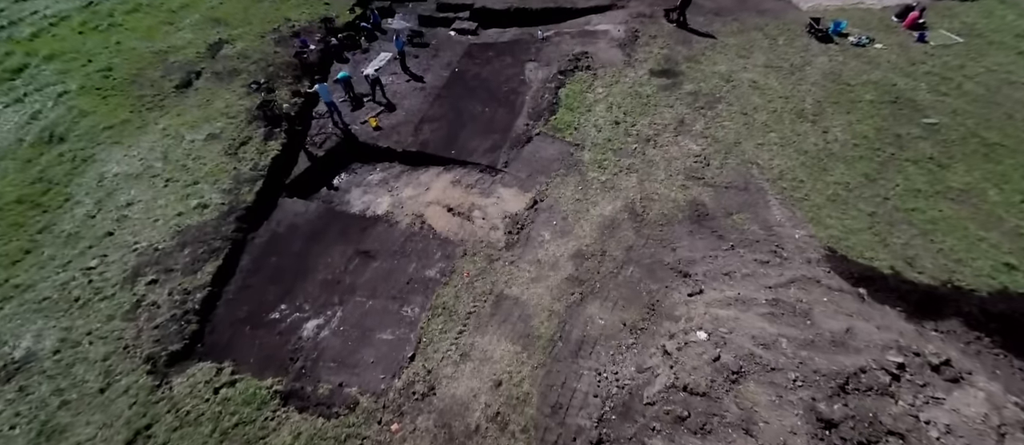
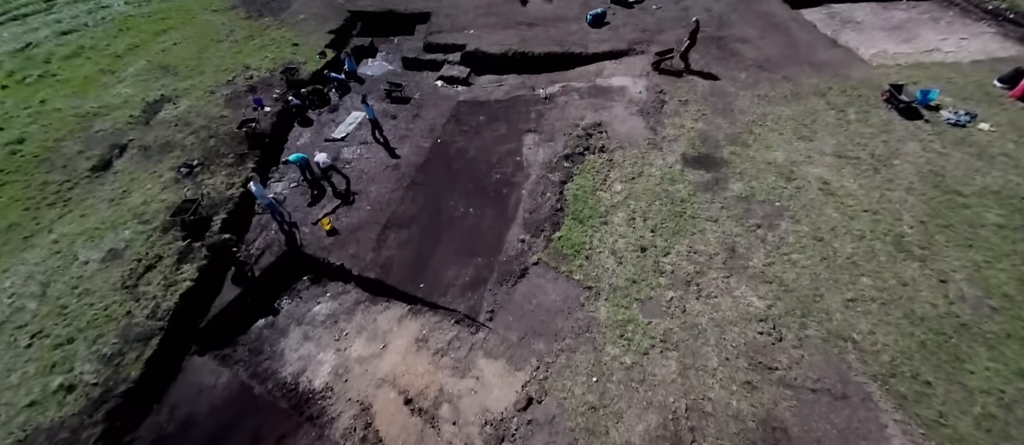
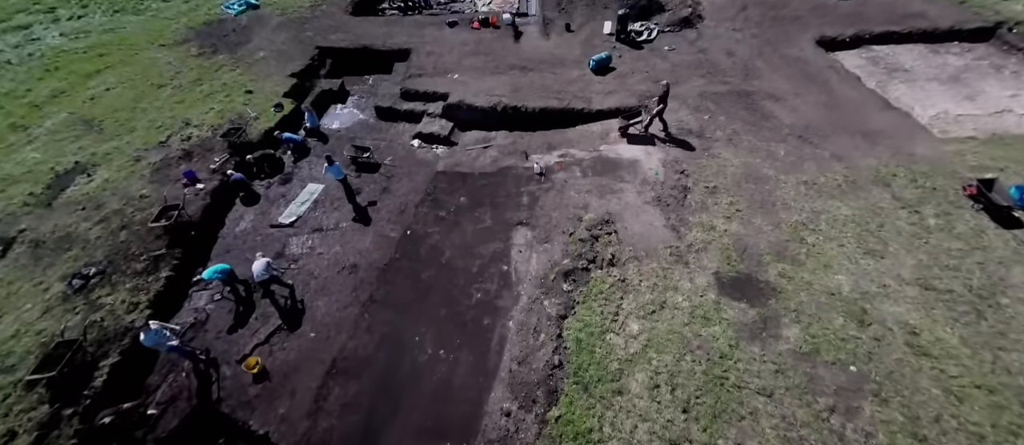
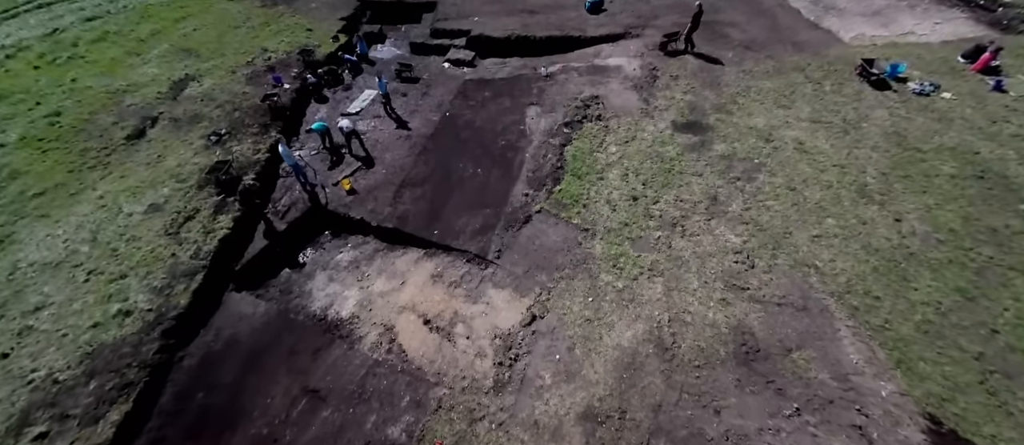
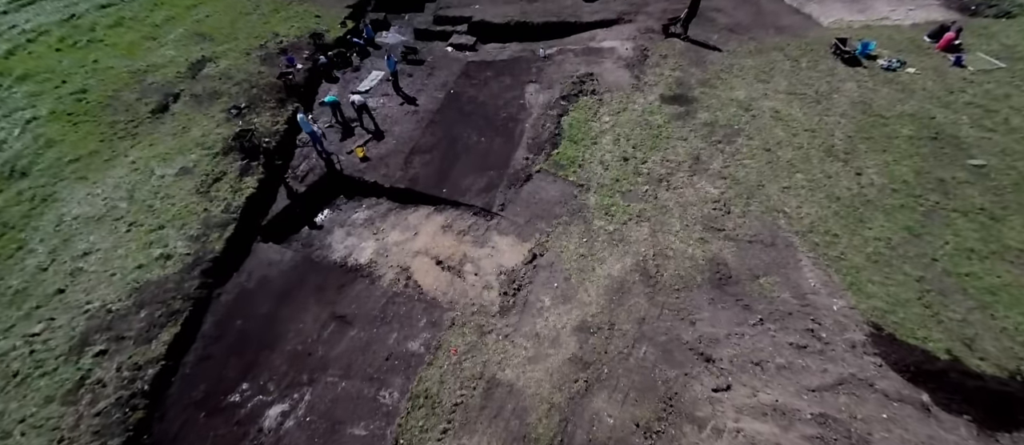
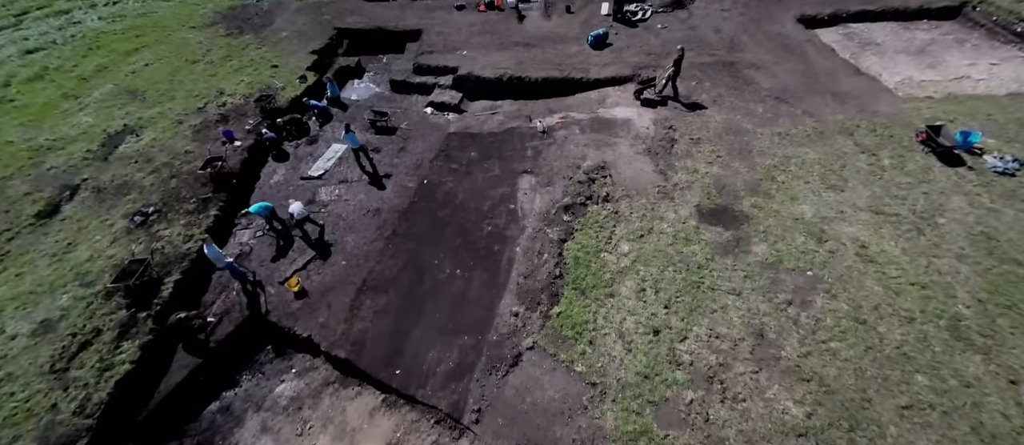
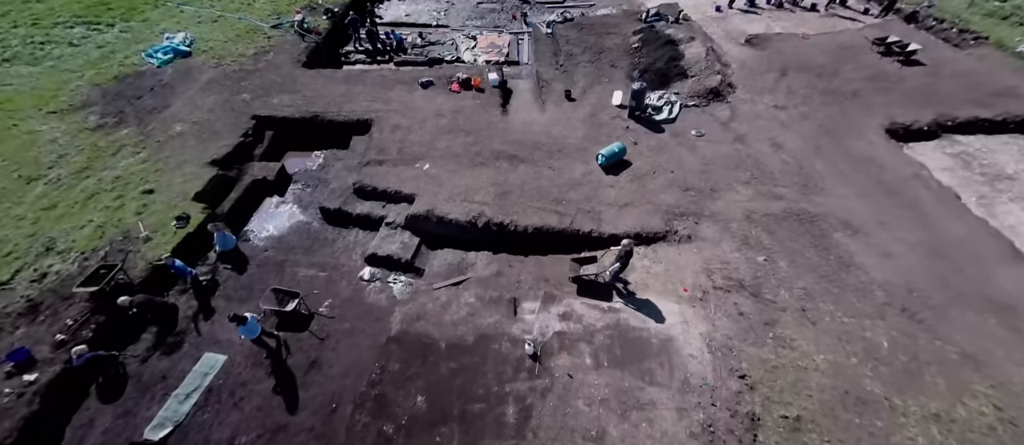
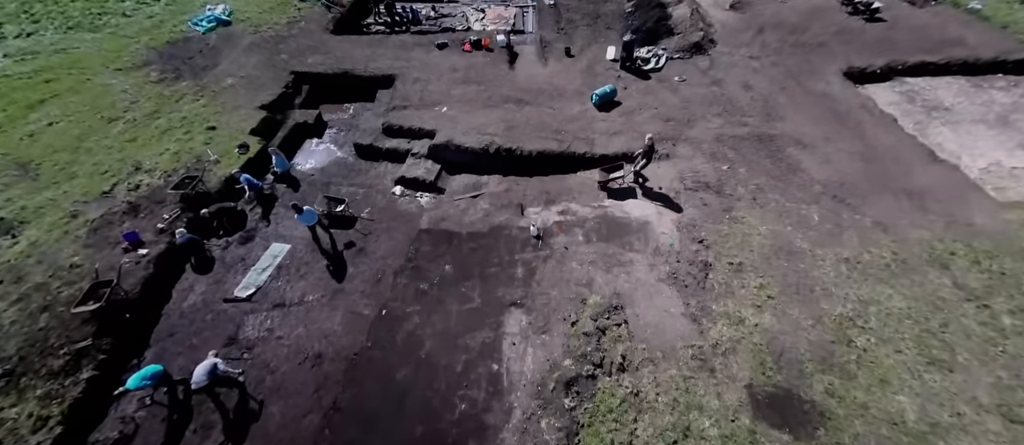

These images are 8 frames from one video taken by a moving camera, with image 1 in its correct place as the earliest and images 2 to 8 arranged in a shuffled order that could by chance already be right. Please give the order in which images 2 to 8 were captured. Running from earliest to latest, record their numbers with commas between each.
5, 4, 2, 6, 3, 8, 7
